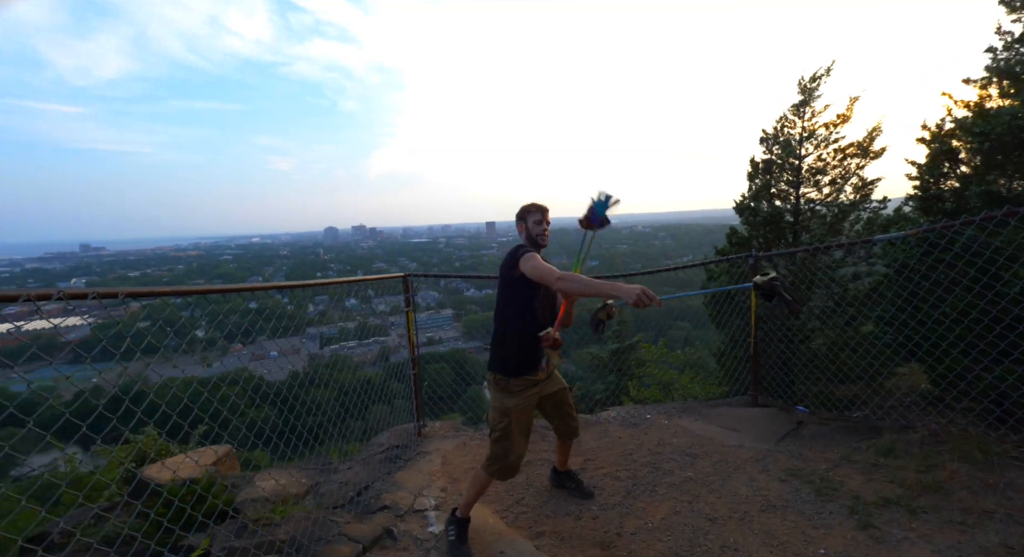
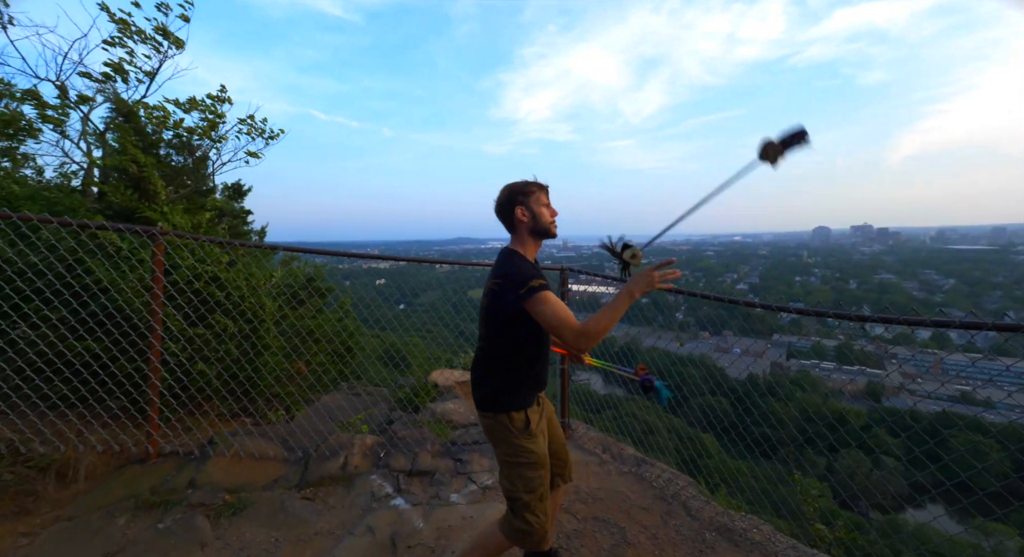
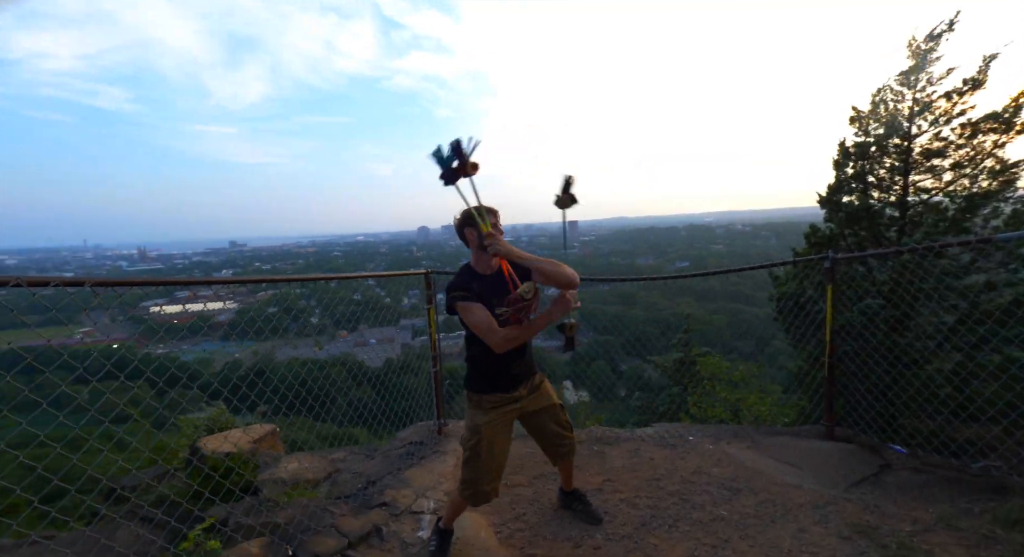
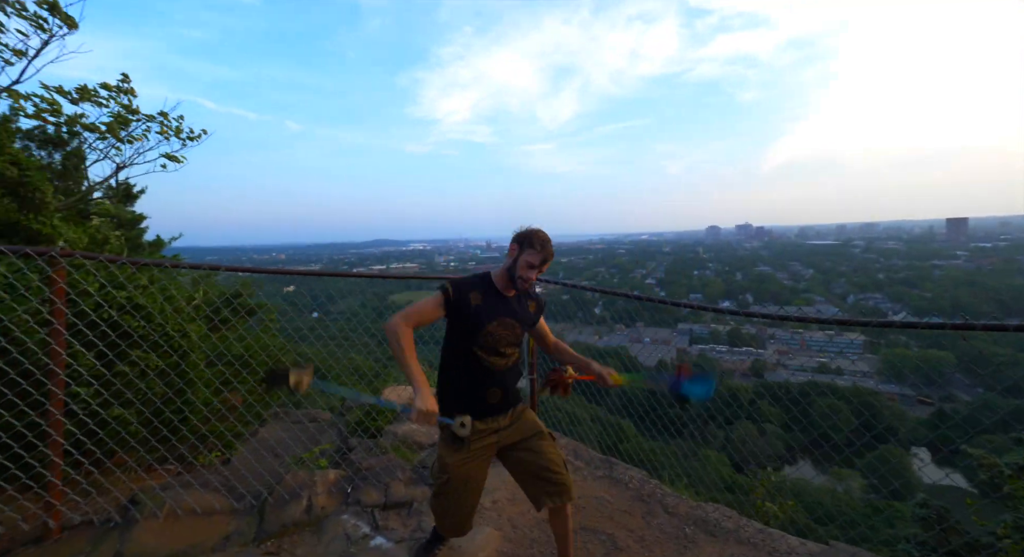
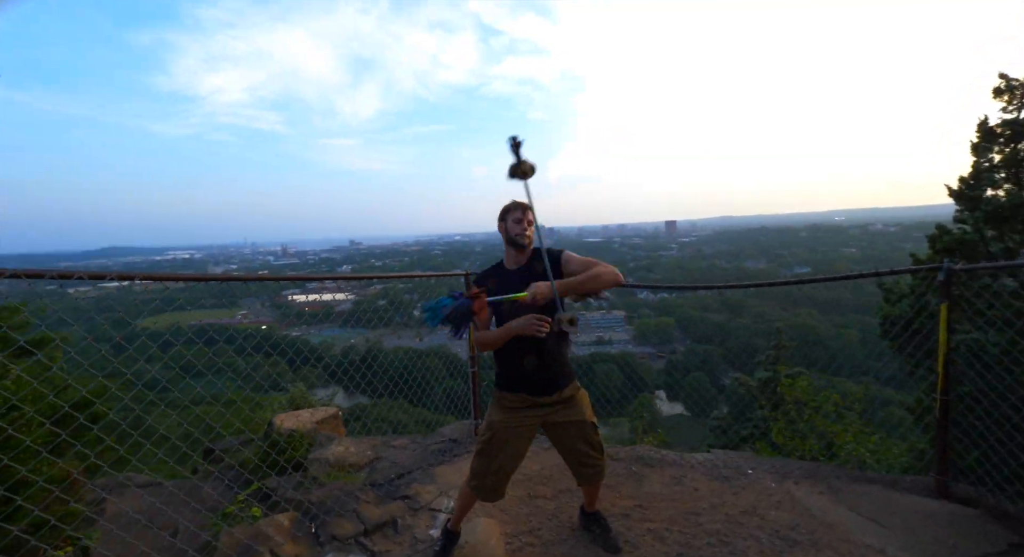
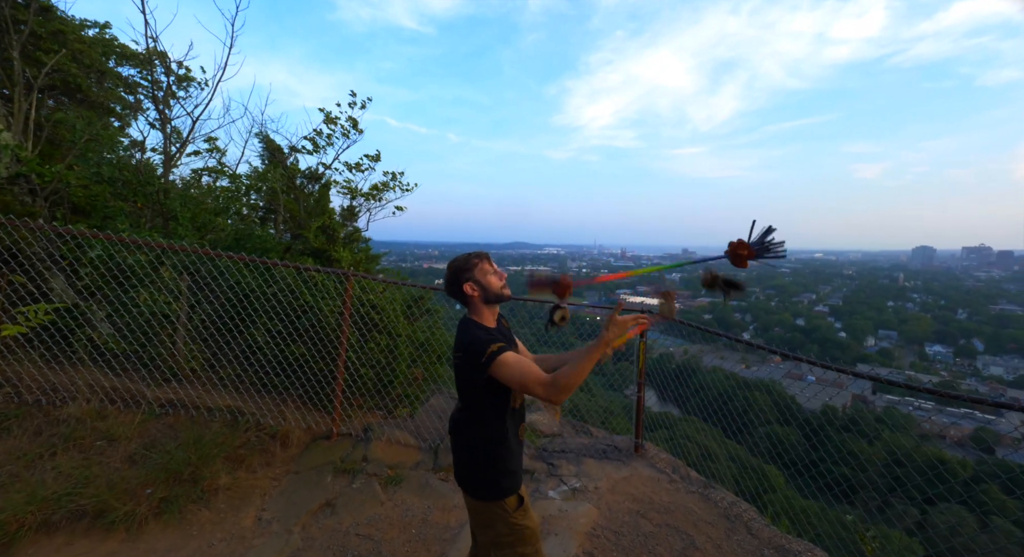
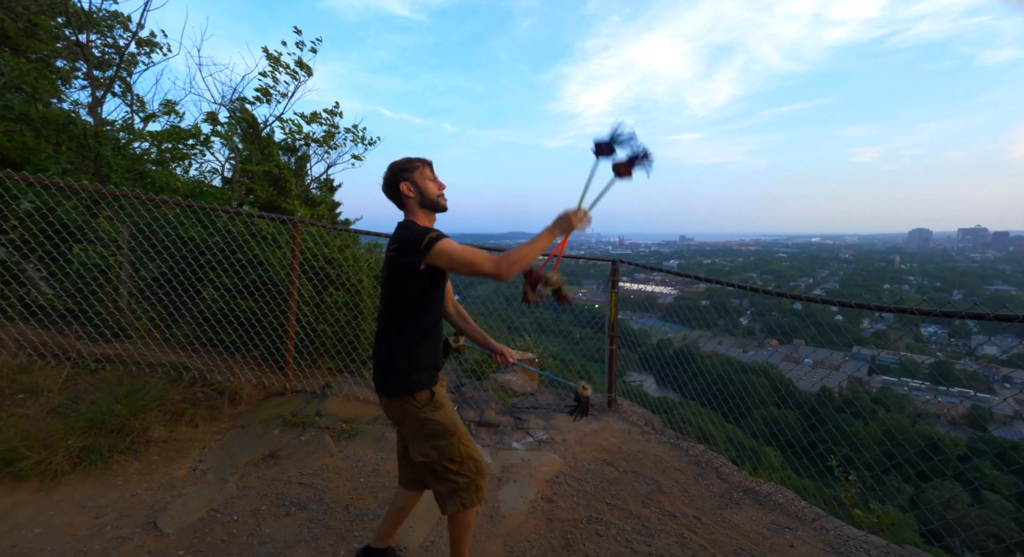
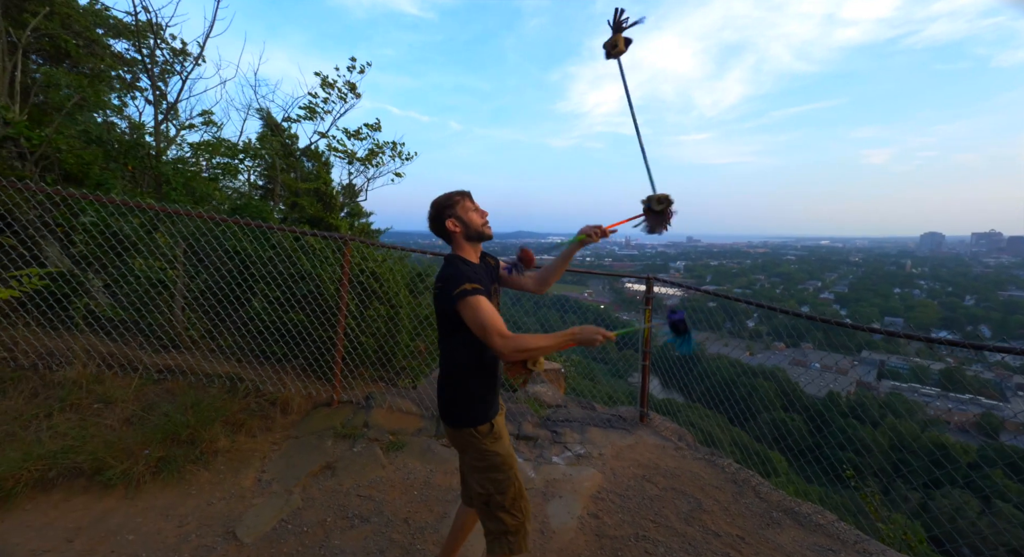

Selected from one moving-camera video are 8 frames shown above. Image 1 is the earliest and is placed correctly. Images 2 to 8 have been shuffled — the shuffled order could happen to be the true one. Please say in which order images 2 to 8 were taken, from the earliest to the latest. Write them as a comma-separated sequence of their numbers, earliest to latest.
3, 5, 4, 2, 7, 8, 6
